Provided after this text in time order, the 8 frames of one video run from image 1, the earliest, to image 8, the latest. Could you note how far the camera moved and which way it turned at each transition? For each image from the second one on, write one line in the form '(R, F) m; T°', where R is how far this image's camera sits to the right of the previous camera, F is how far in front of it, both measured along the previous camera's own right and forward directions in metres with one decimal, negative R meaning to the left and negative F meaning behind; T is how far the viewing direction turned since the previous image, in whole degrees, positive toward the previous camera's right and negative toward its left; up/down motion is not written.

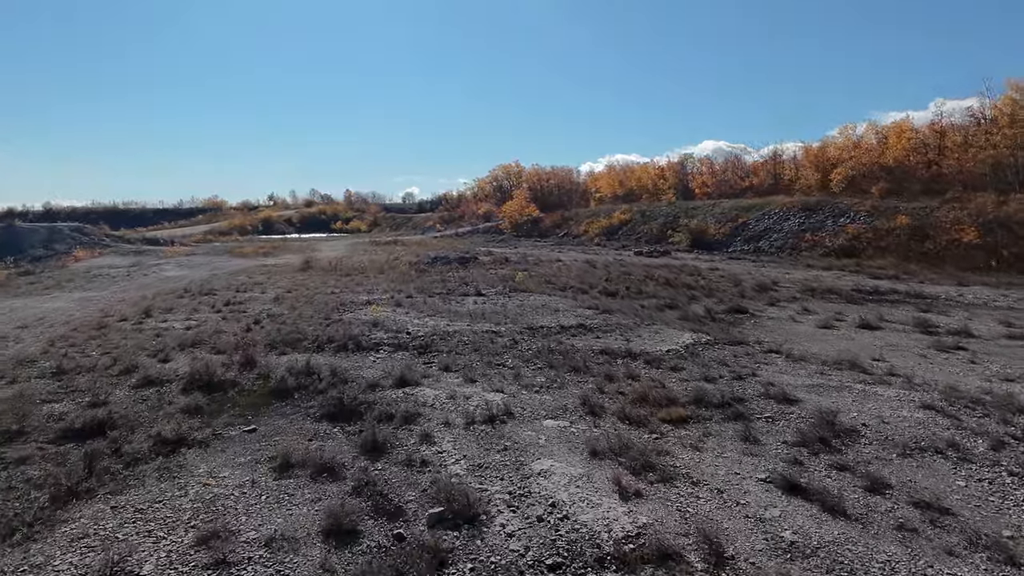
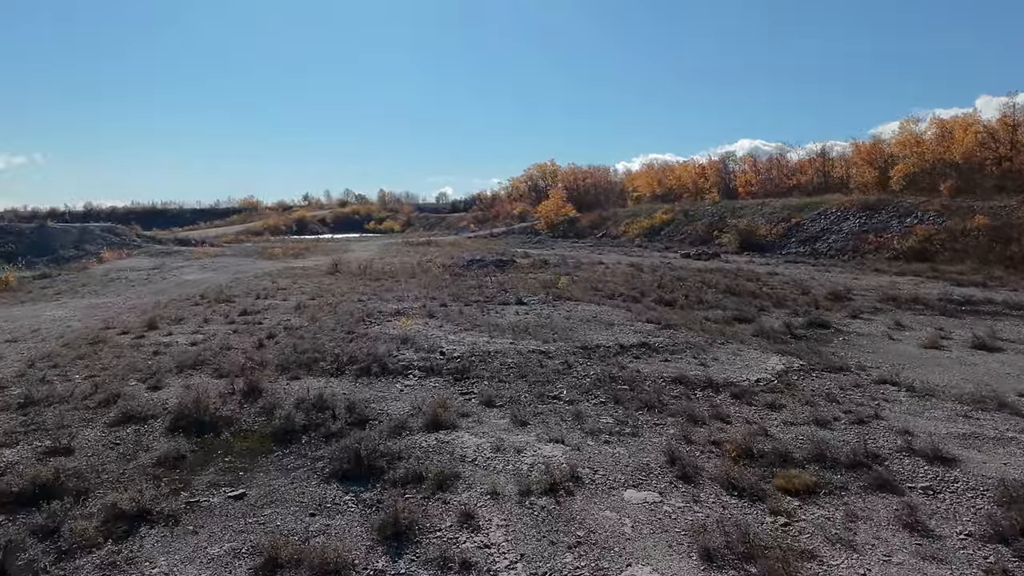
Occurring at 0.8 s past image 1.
(-0.4, +2.5) m; -3°
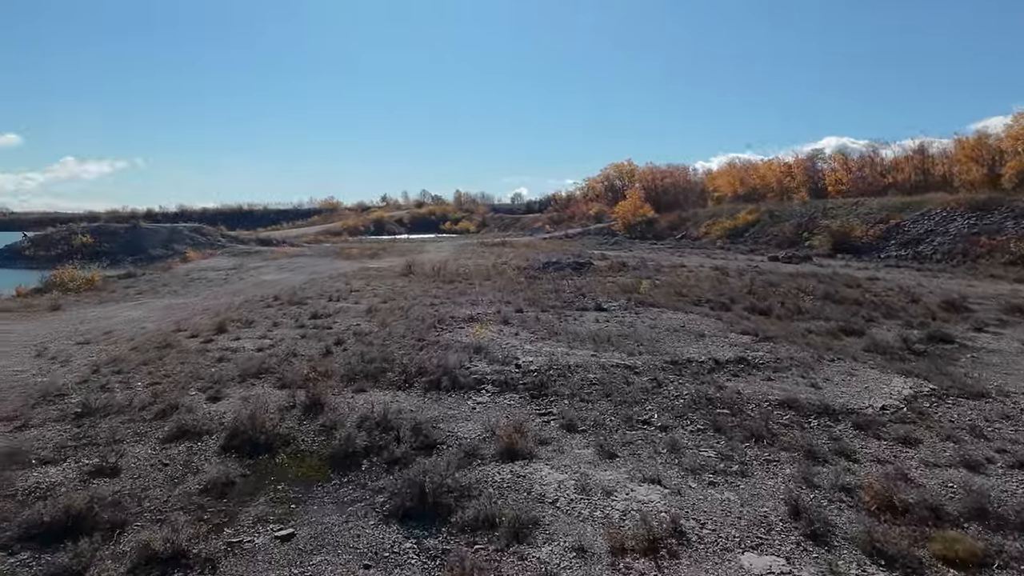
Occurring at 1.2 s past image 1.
(-0.2, +1.2) m; -6°
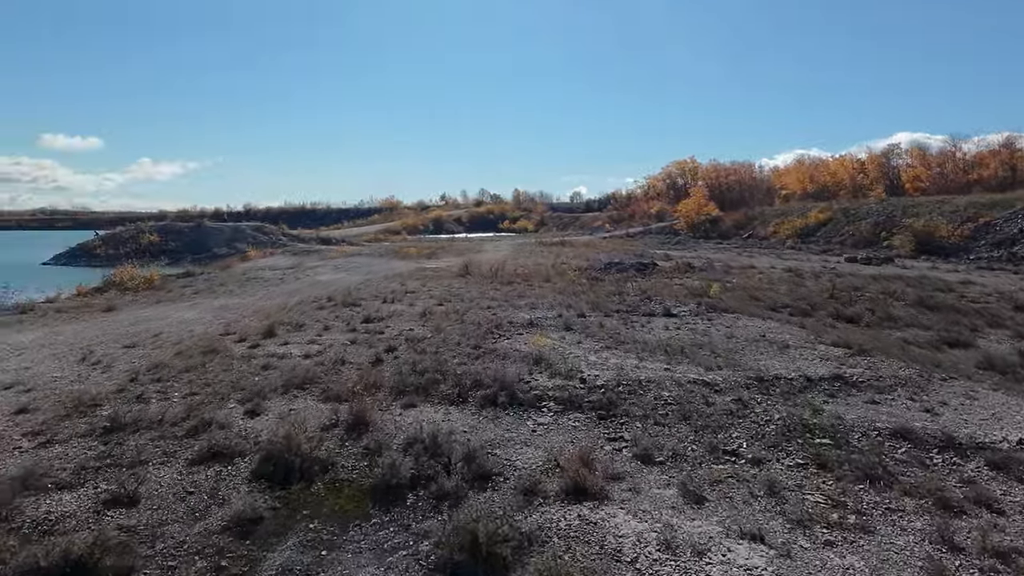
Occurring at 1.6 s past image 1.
(-0.1, +1.2) m; -5°
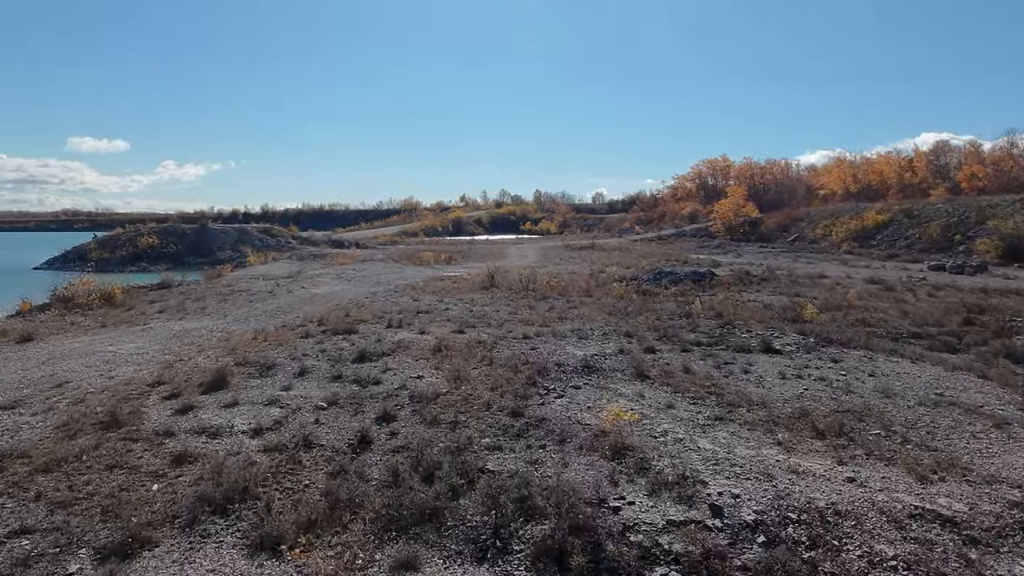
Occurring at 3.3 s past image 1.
(-0.5, +5.2) m; -2°
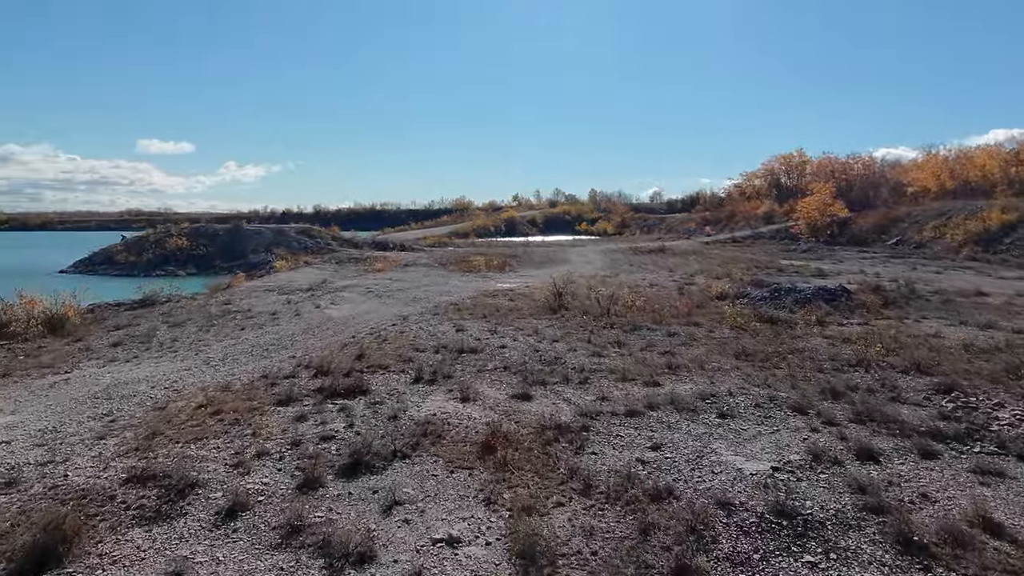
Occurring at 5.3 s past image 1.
(-0.7, +6.3) m; -4°
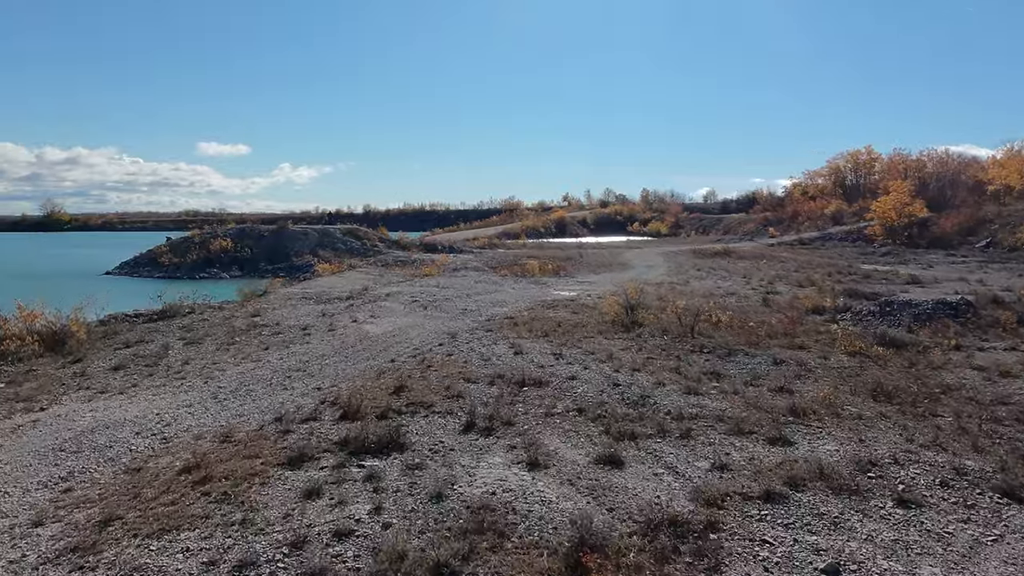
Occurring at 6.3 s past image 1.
(-0.4, +2.8) m; -4°
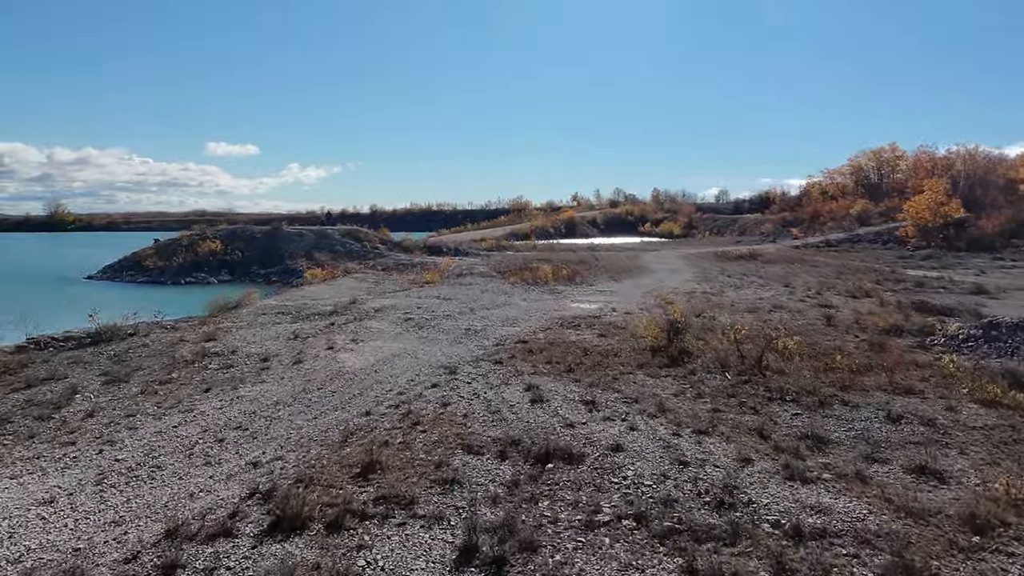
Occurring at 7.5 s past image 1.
(-0.1, +3.7) m; -1°
